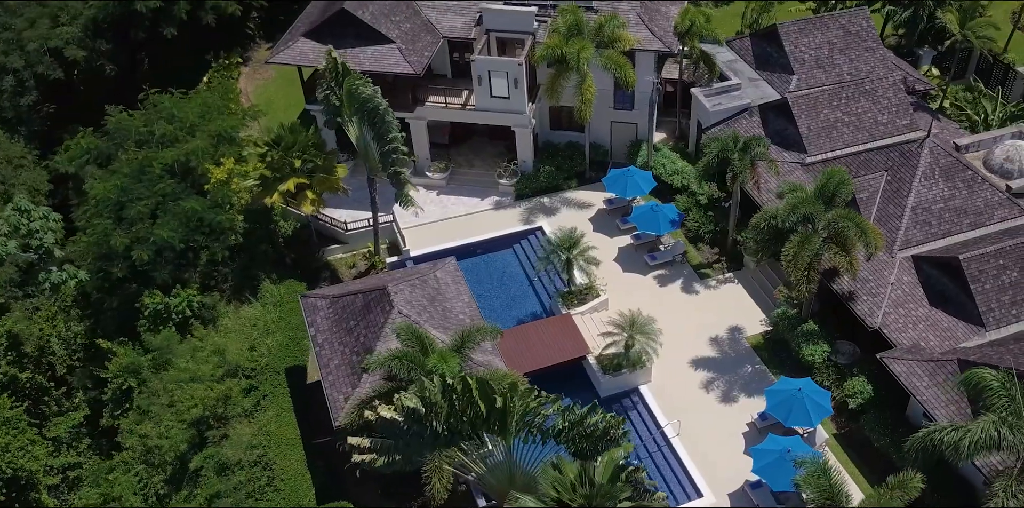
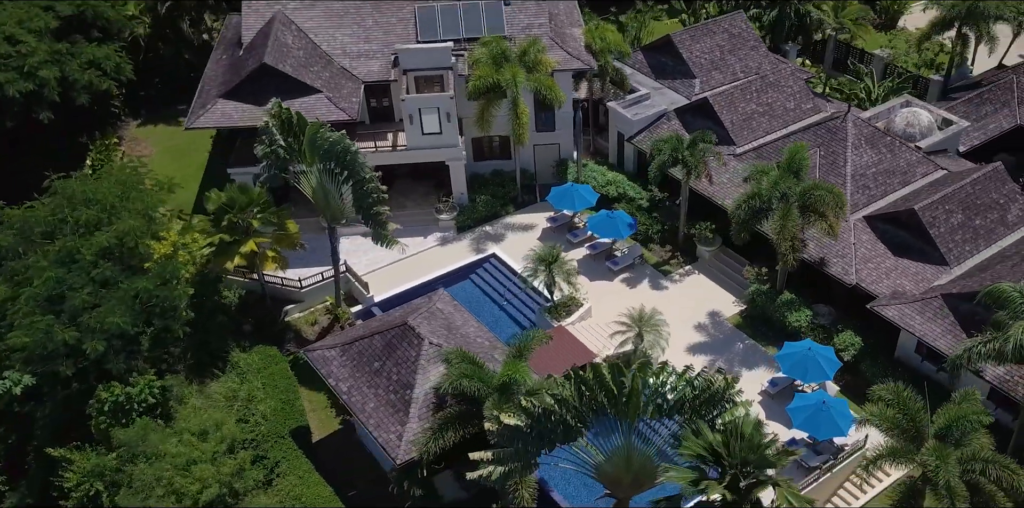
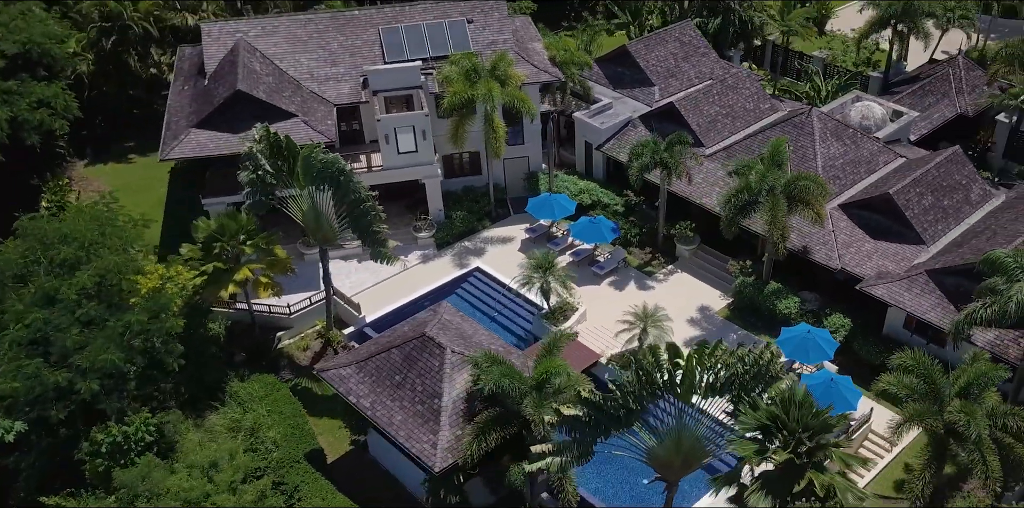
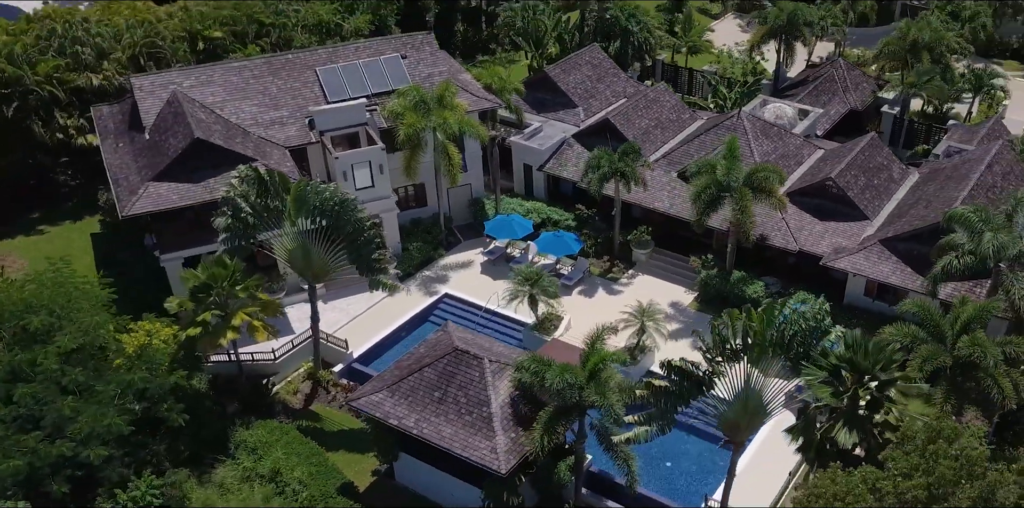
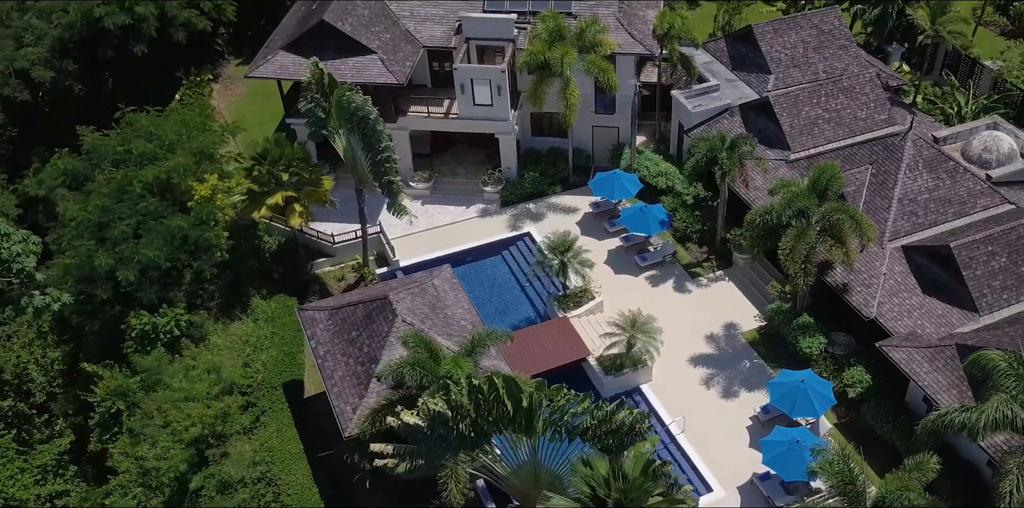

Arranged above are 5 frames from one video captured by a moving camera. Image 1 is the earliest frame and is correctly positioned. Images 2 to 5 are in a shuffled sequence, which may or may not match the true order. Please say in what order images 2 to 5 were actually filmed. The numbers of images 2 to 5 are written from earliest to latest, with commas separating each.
5, 2, 3, 4
